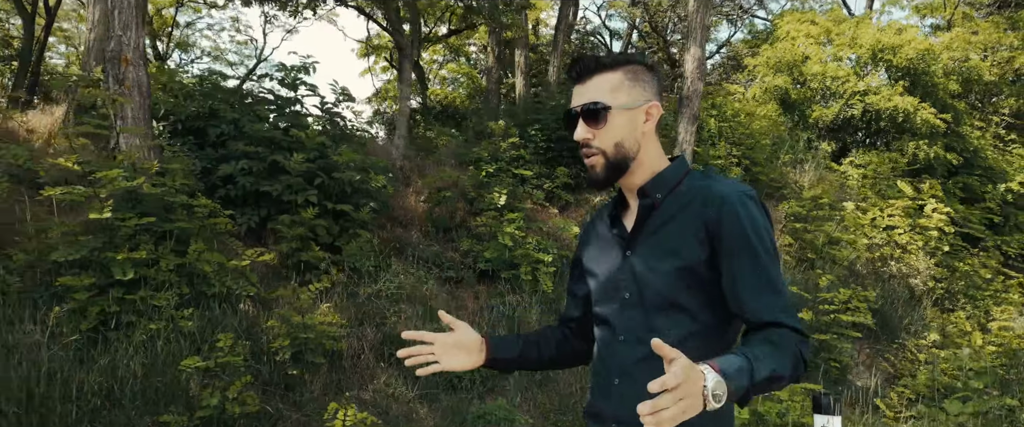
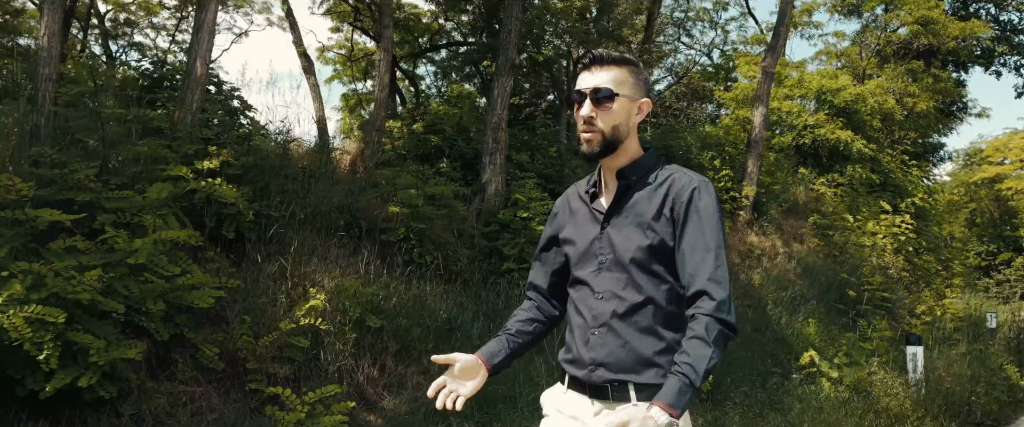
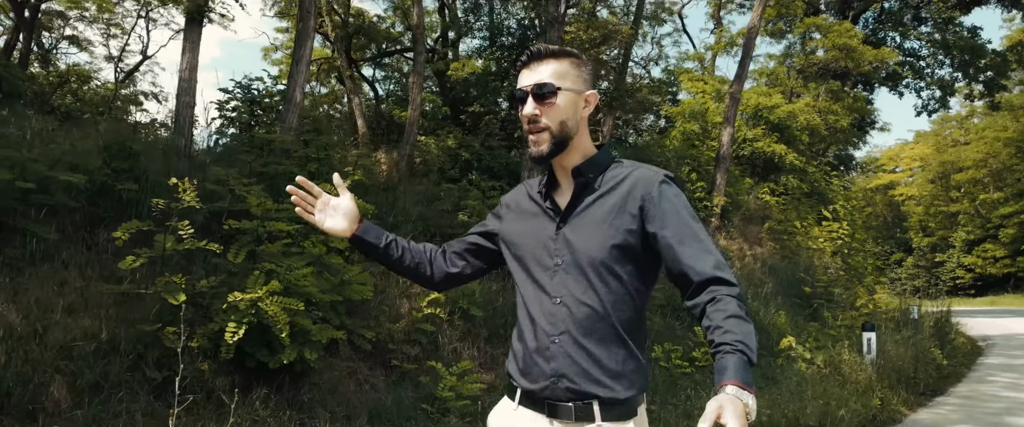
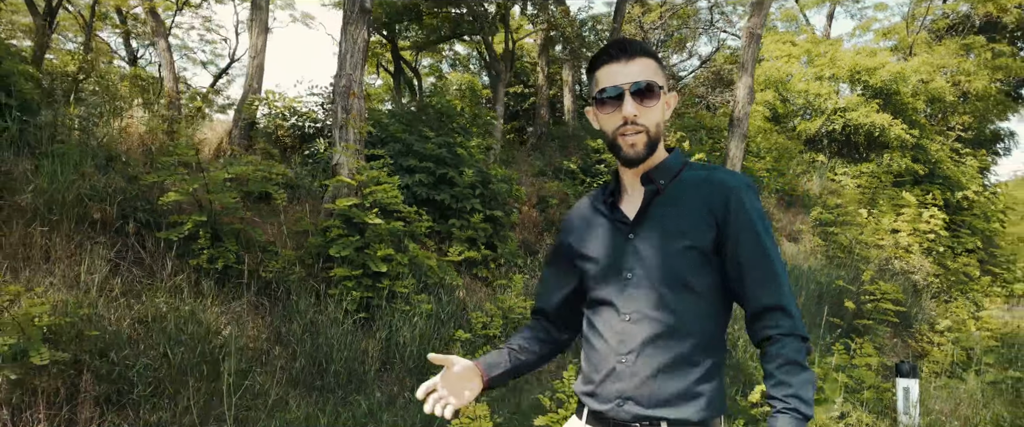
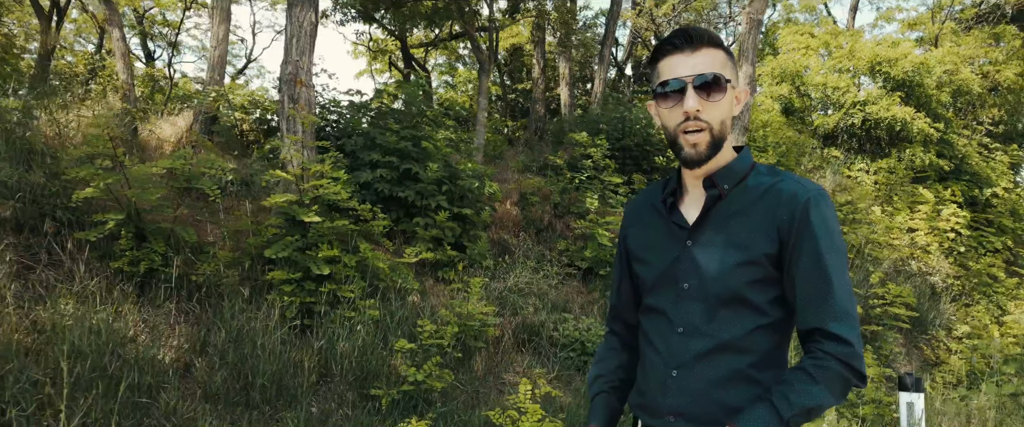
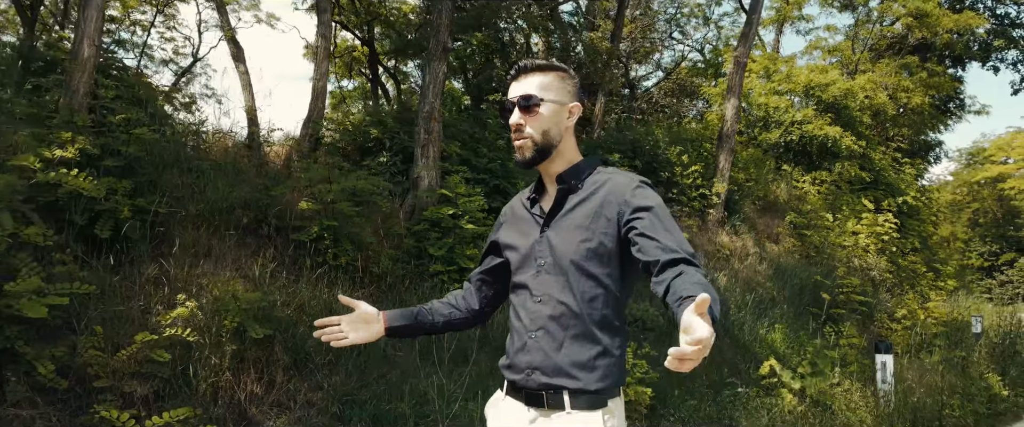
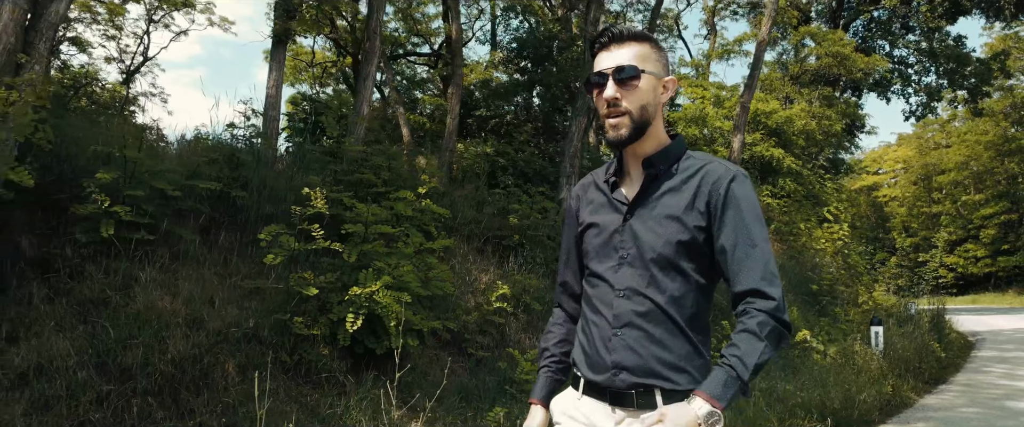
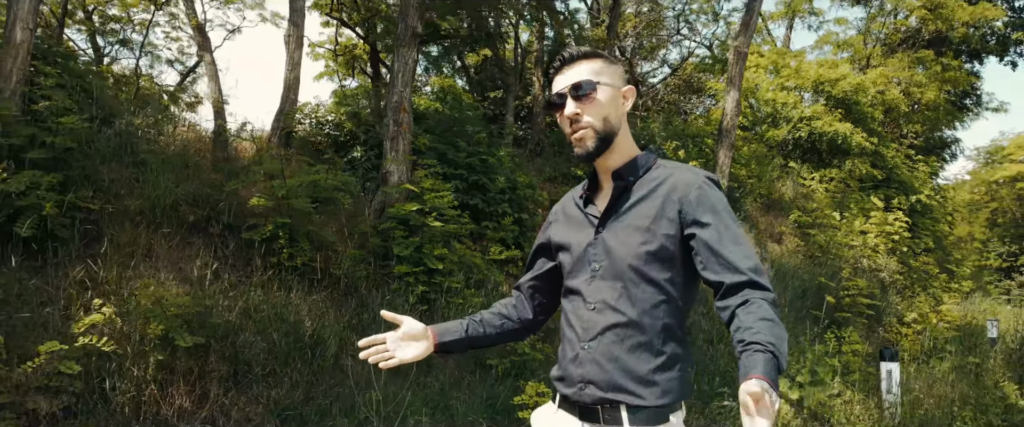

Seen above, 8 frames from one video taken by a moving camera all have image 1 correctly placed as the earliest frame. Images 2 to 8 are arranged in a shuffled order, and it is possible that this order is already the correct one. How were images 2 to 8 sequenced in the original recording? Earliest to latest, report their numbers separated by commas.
5, 4, 8, 6, 2, 3, 7
